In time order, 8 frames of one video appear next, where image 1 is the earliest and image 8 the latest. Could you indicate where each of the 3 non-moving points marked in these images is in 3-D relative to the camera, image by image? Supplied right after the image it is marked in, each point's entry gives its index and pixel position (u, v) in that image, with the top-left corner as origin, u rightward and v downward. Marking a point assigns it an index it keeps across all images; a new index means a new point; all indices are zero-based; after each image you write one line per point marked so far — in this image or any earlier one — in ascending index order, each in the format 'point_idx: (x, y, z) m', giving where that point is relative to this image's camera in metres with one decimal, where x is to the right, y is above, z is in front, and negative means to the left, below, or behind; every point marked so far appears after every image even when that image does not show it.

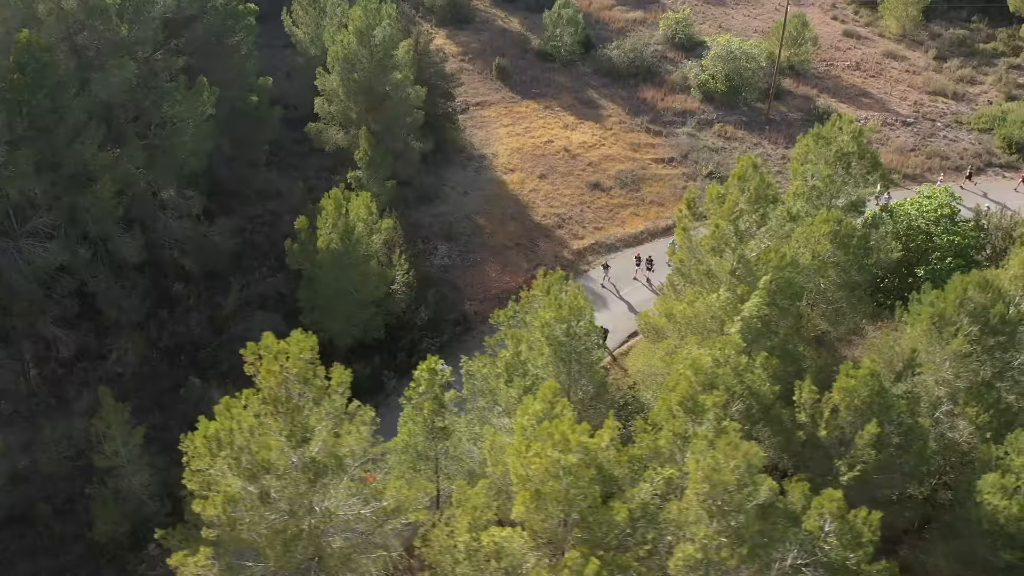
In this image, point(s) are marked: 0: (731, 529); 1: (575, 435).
0: (+3.9, -4.1, +13.8) m
1: (+1.3, -2.6, +14.1) m
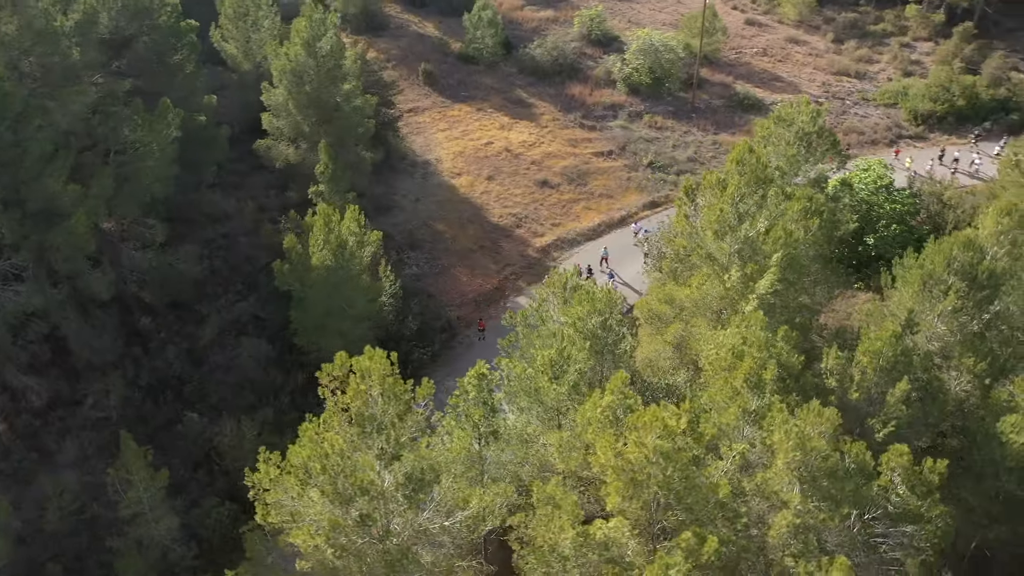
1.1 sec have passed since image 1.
0: (+5.7, -3.7, +14.5) m
1: (+3.0, -2.4, +14.5) m
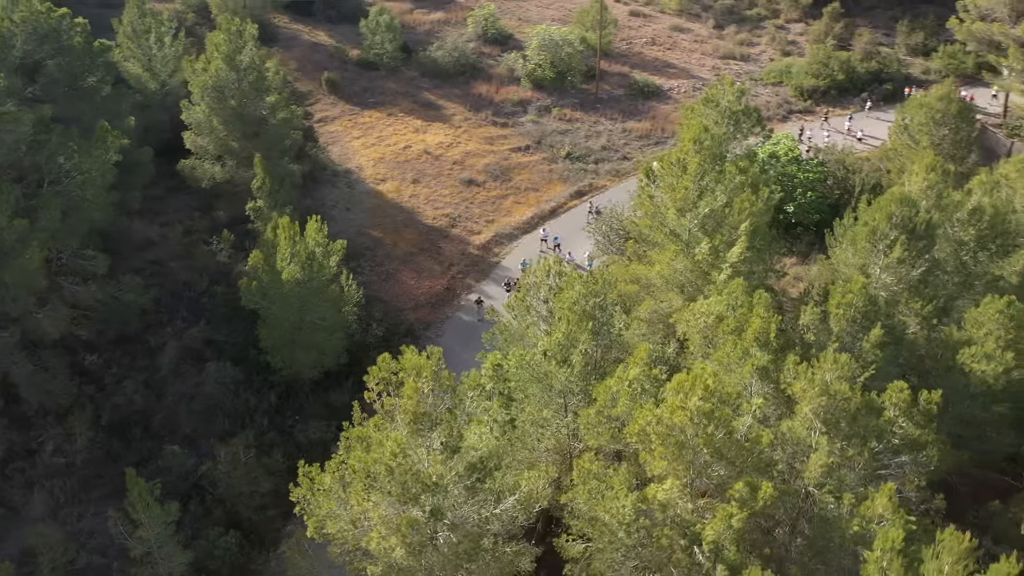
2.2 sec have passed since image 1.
0: (+6.6, -2.8, +15.8) m
1: (+3.8, -1.8, +15.4) m
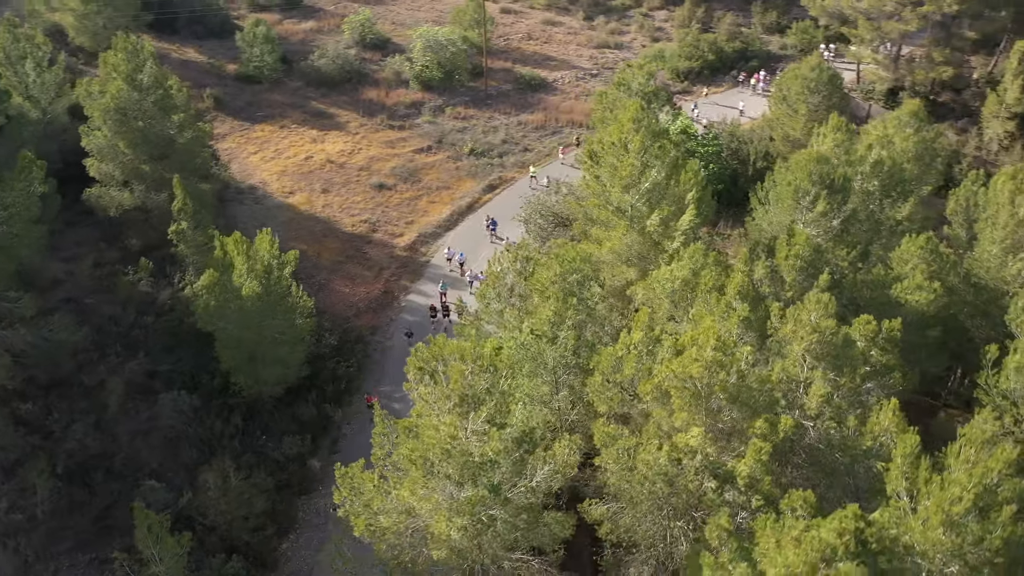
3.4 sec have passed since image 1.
0: (+7.0, -1.7, +17.5) m
1: (+4.2, -0.9, +16.6) m
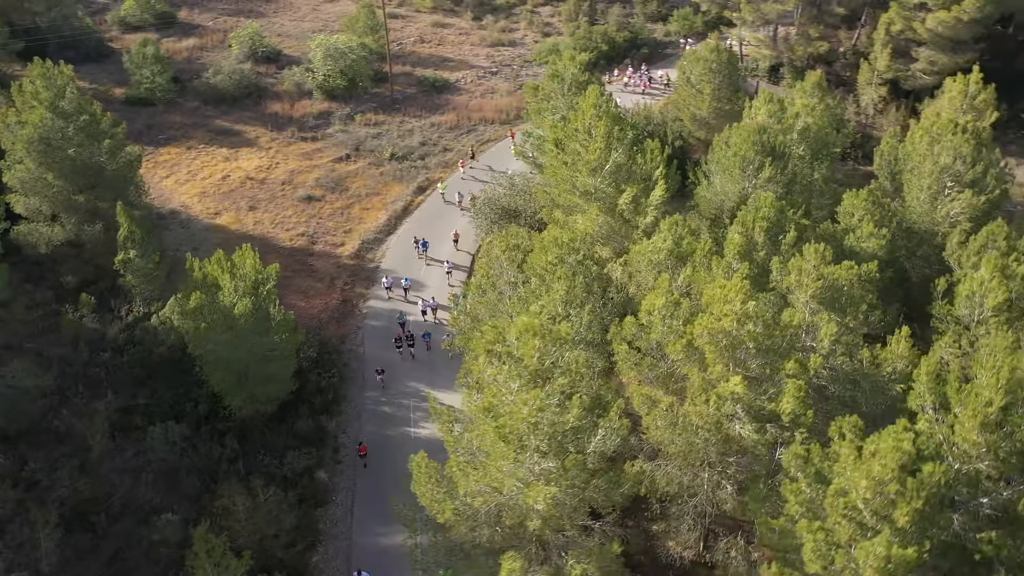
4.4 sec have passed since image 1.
0: (+7.8, -0.5, +19.4) m
1: (+5.1, 0.0, +18.1) m
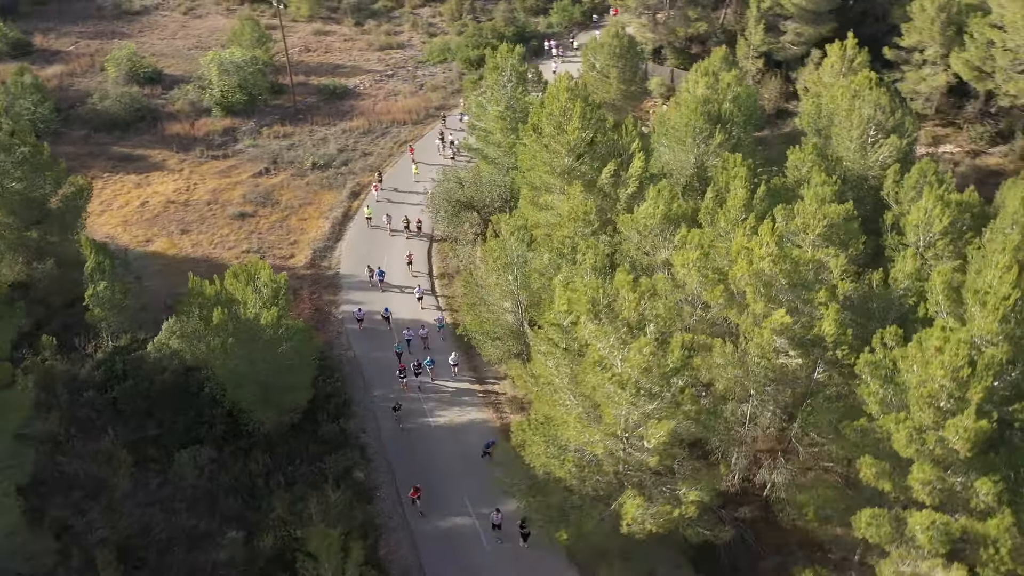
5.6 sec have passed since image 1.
0: (+8.8, +1.2, +22.0) m
1: (+6.4, +1.4, +20.3) m
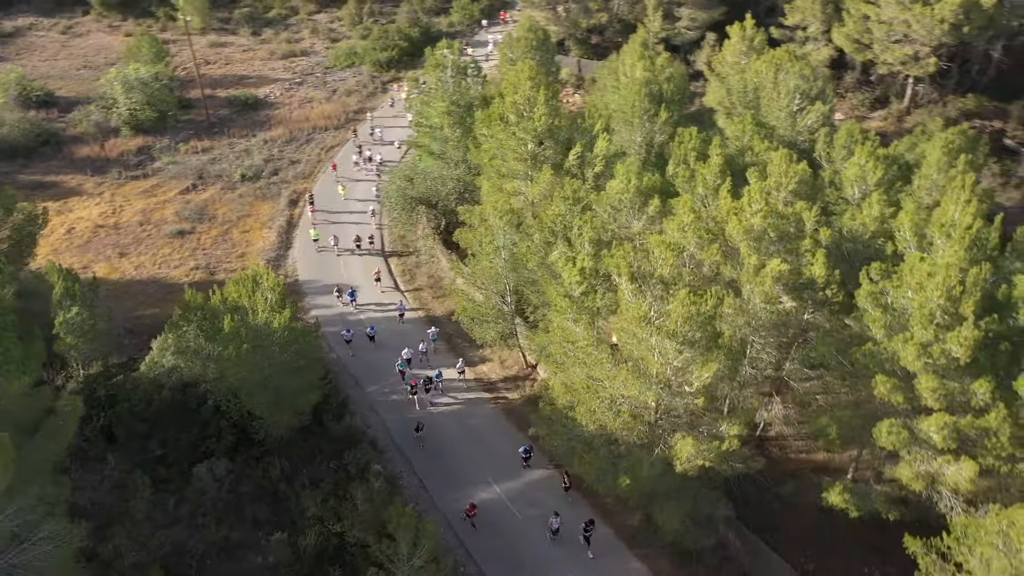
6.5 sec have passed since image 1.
0: (+8.8, +2.7, +24.4) m
1: (+6.6, +2.6, +22.3) m
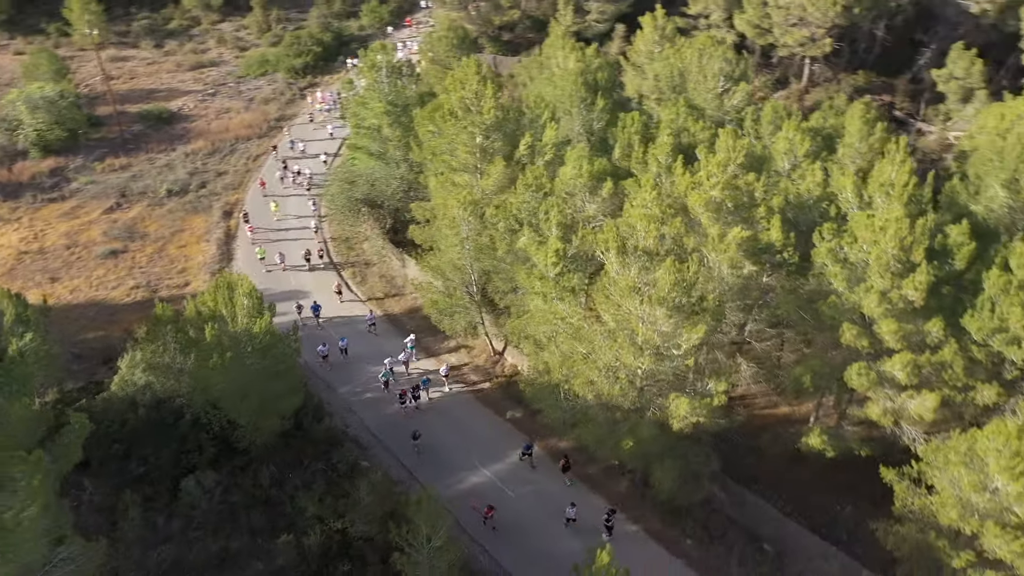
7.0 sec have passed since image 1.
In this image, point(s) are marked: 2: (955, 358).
0: (+7.6, +3.8, +26.1) m
1: (+5.8, +3.5, +23.8) m
2: (+10.8, -1.7, +19.6) m
